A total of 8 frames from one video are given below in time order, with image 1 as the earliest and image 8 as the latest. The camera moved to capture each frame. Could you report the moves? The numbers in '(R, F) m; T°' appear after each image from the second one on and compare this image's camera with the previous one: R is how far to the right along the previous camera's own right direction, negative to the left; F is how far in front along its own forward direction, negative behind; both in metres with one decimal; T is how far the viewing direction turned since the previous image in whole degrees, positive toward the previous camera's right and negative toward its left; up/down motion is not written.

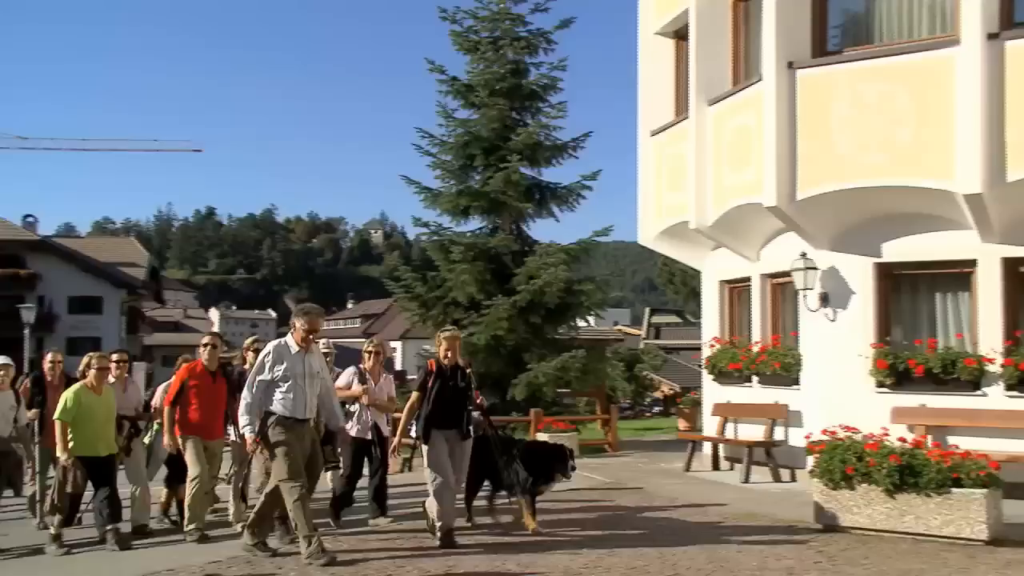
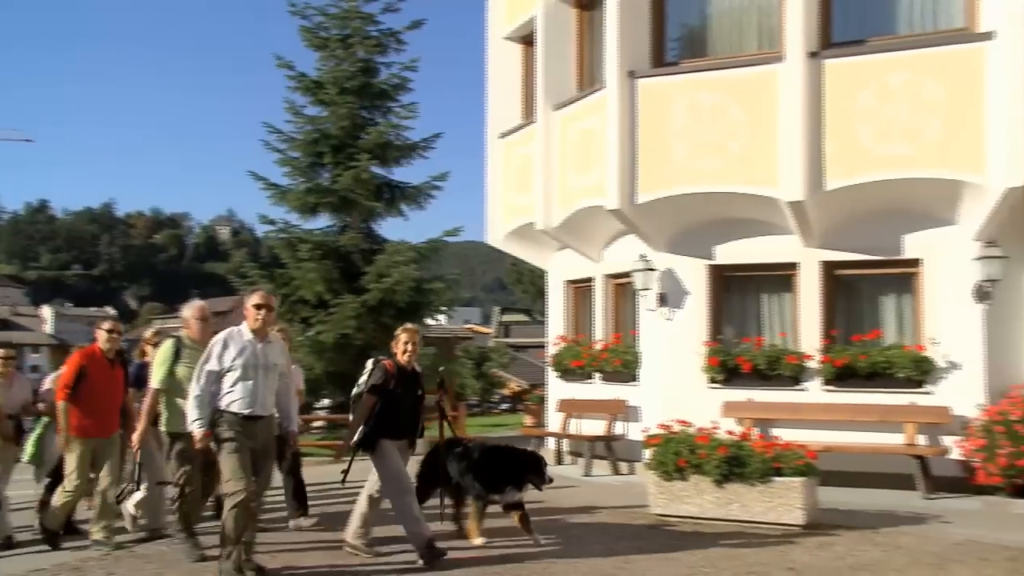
(+0.5, -0.1) m; +7°
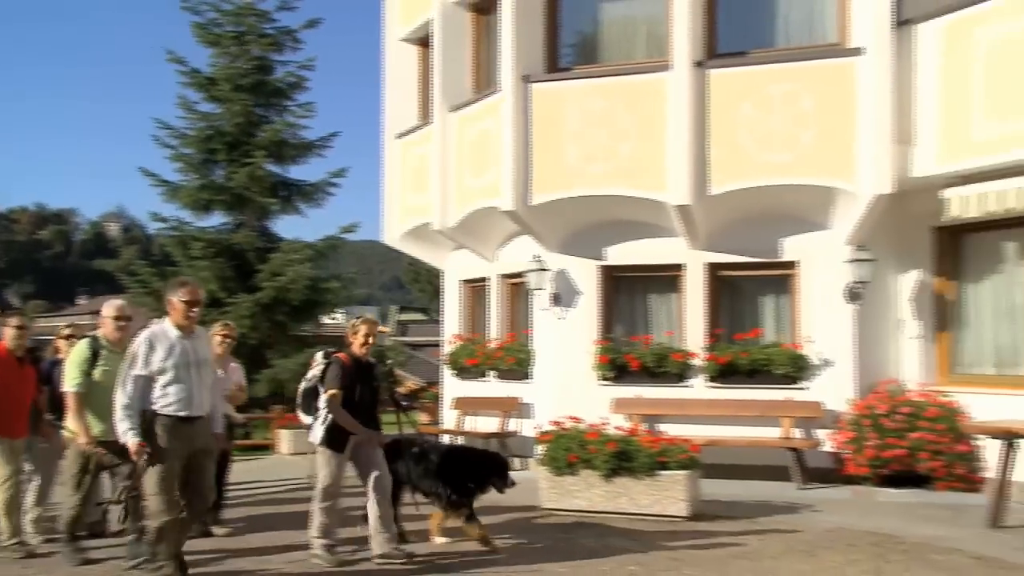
(+0.3, -0.2) m; +5°
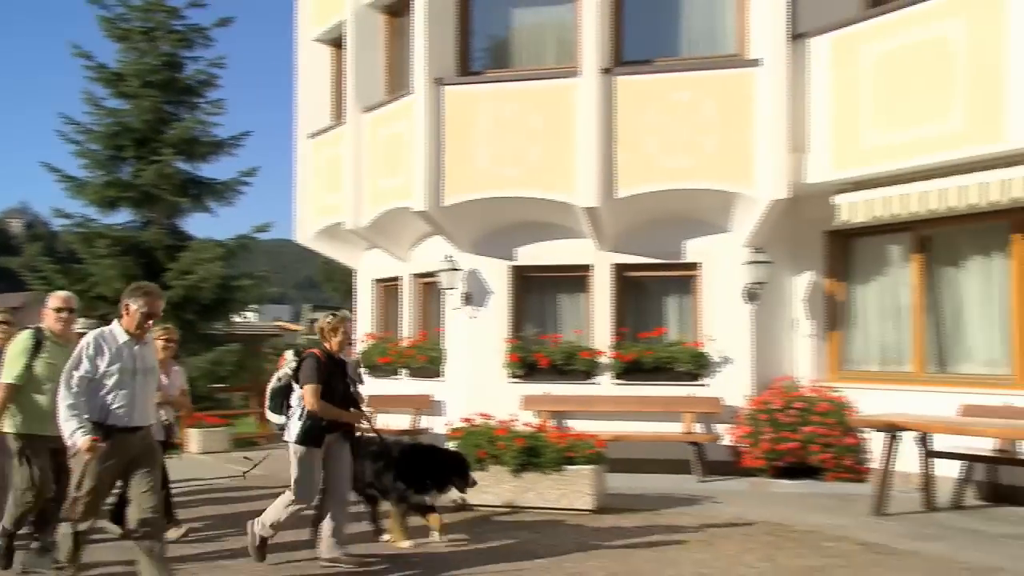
(+0.3, -0.2) m; +4°
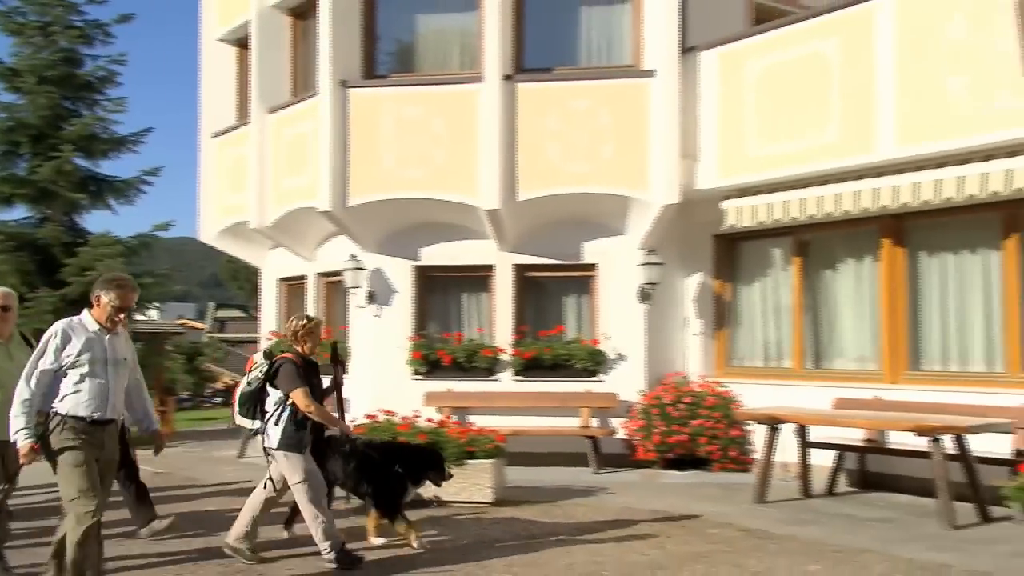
(+0.3, -0.3) m; +5°
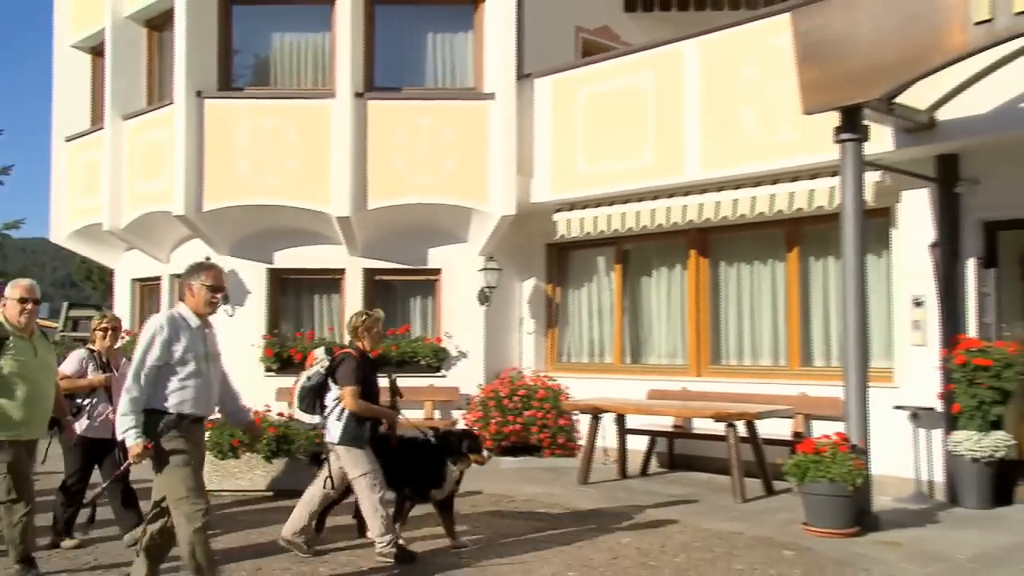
(+0.3, -1.0) m; +8°
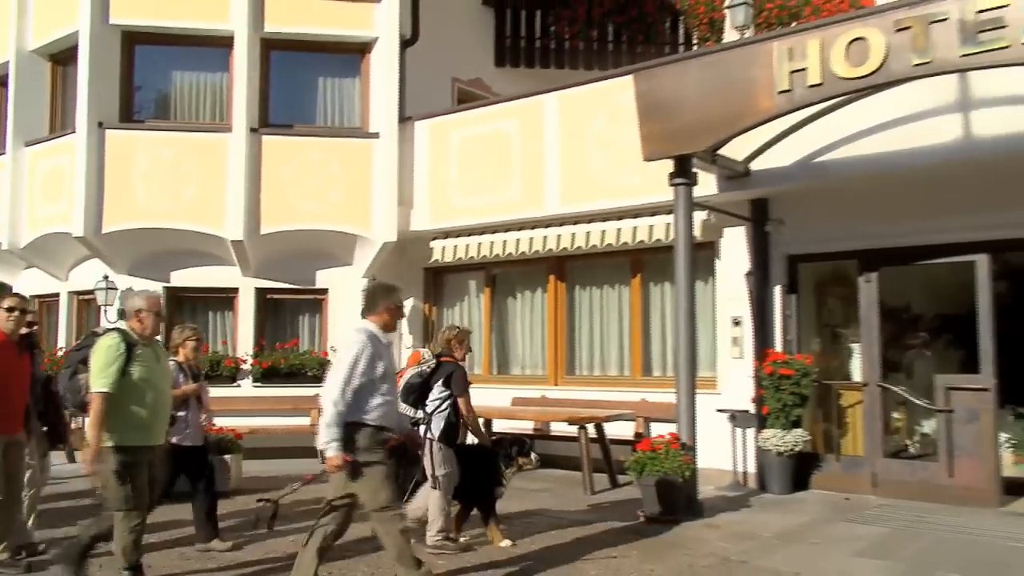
(+0.1, -1.5) m; +8°
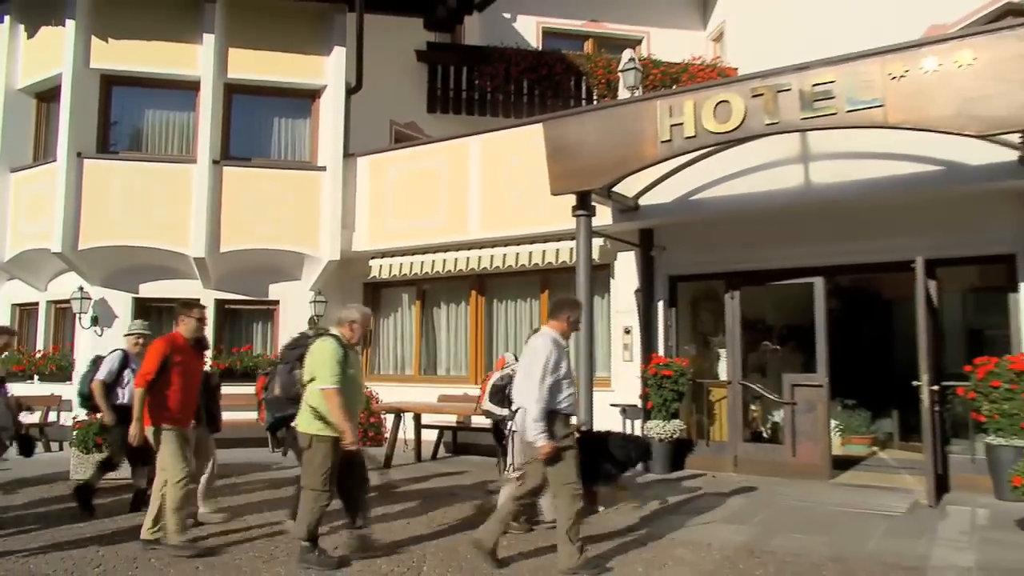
(-0.1, -2.3) m; +5°
